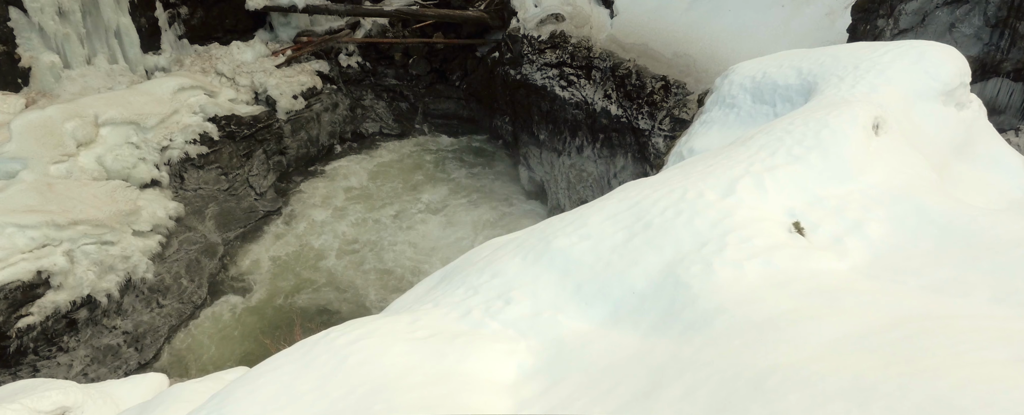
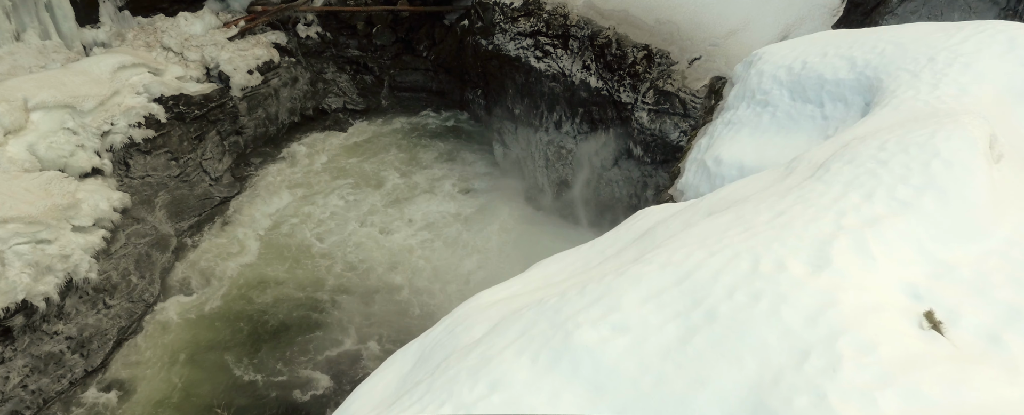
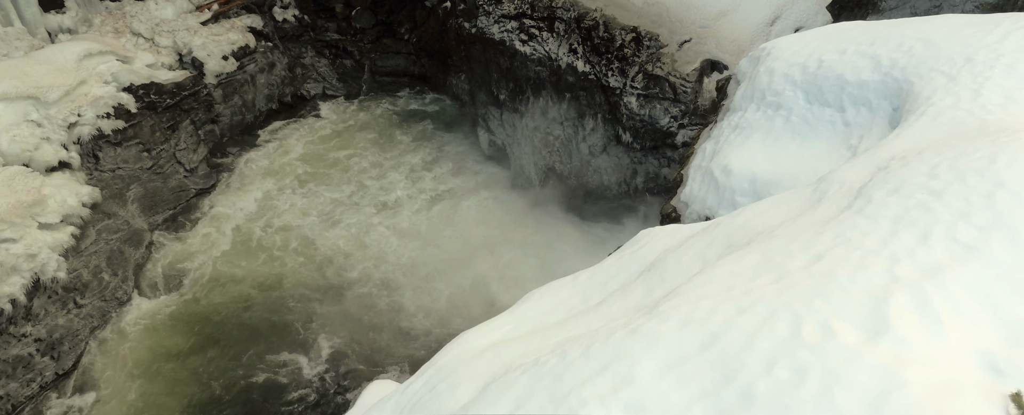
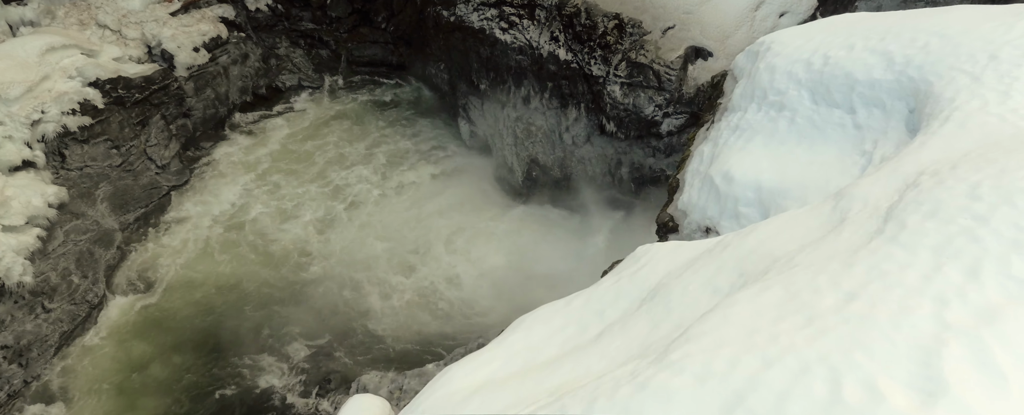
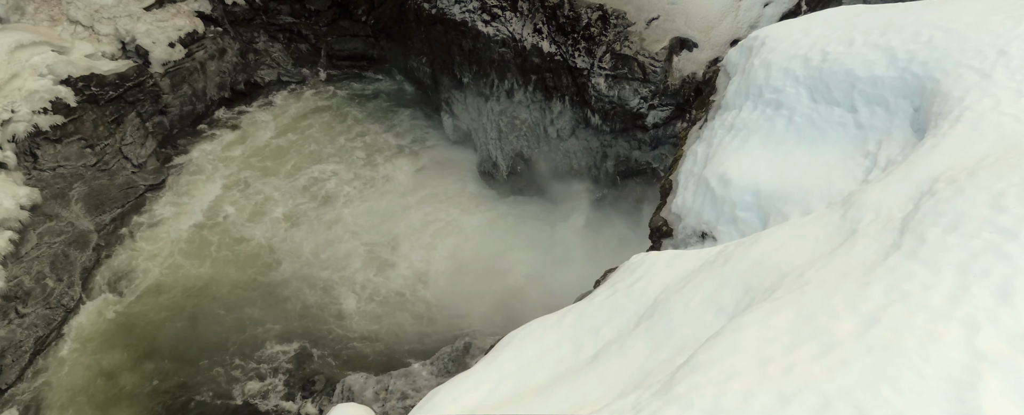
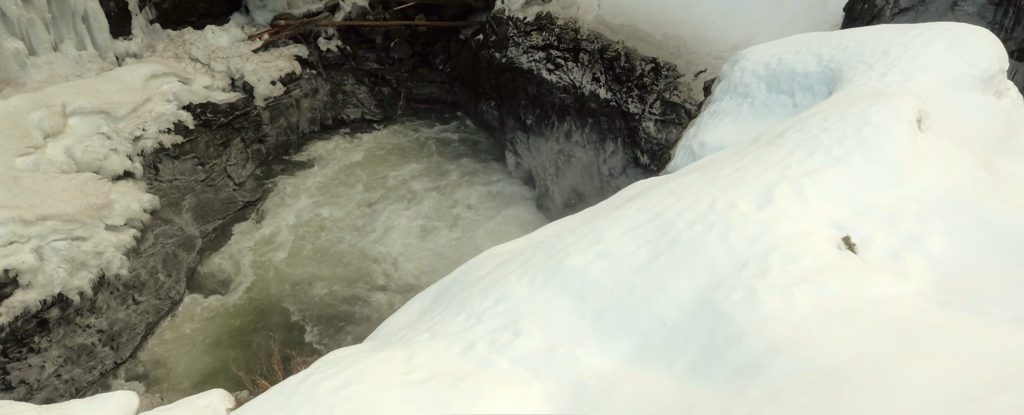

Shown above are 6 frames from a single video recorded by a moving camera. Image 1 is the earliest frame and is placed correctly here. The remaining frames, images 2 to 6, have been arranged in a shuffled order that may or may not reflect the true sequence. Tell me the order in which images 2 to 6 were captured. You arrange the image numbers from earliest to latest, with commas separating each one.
6, 2, 3, 4, 5
